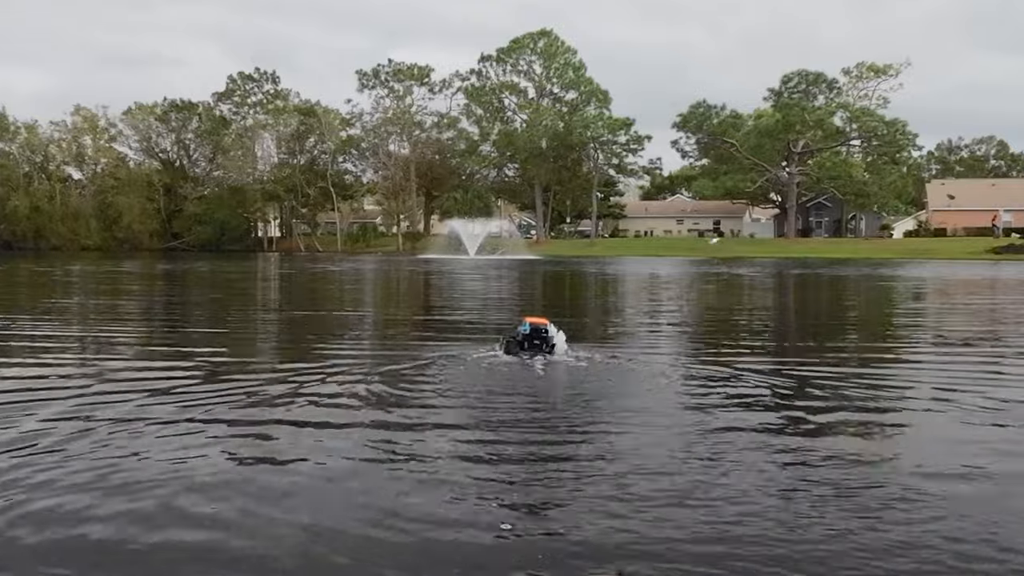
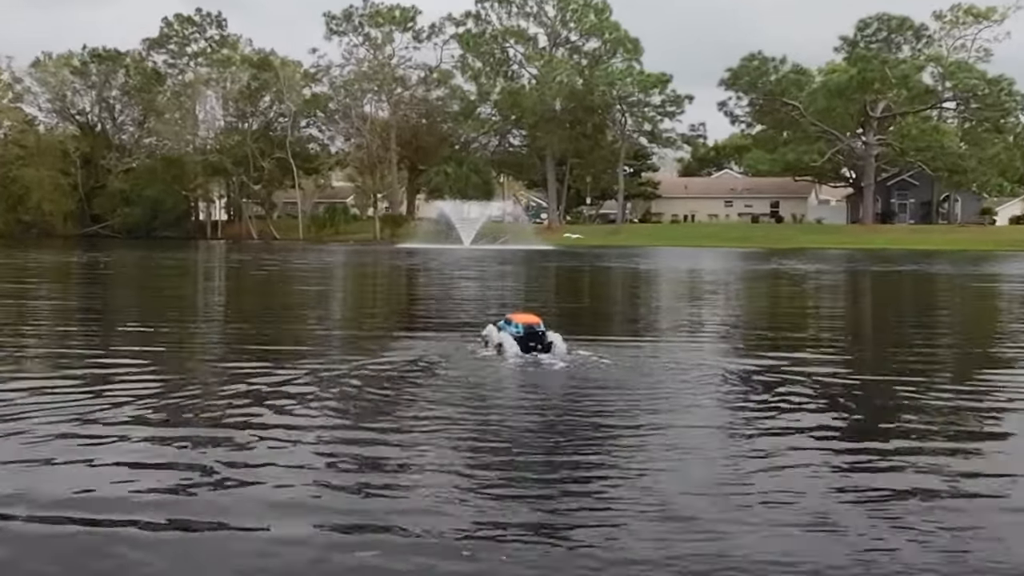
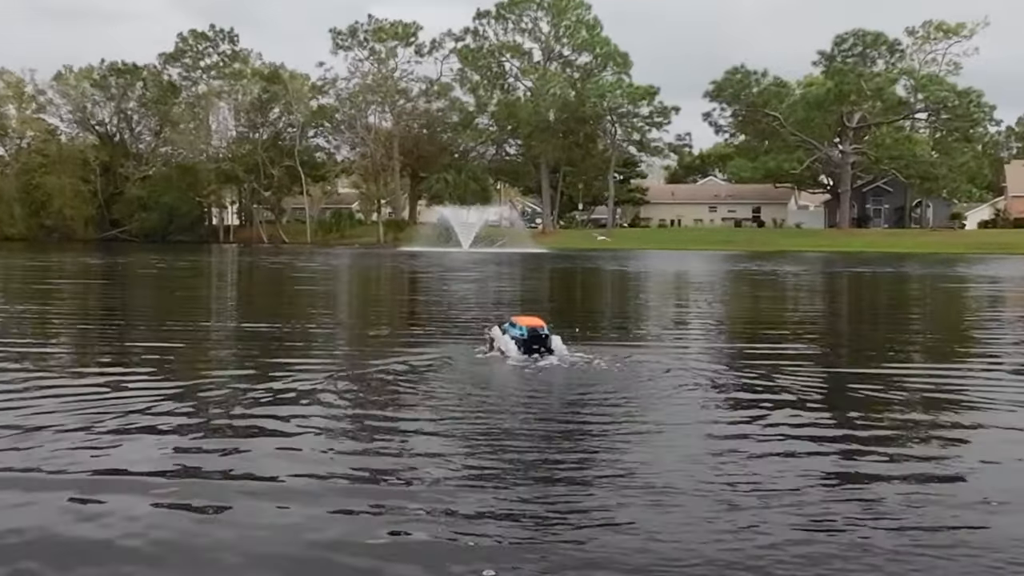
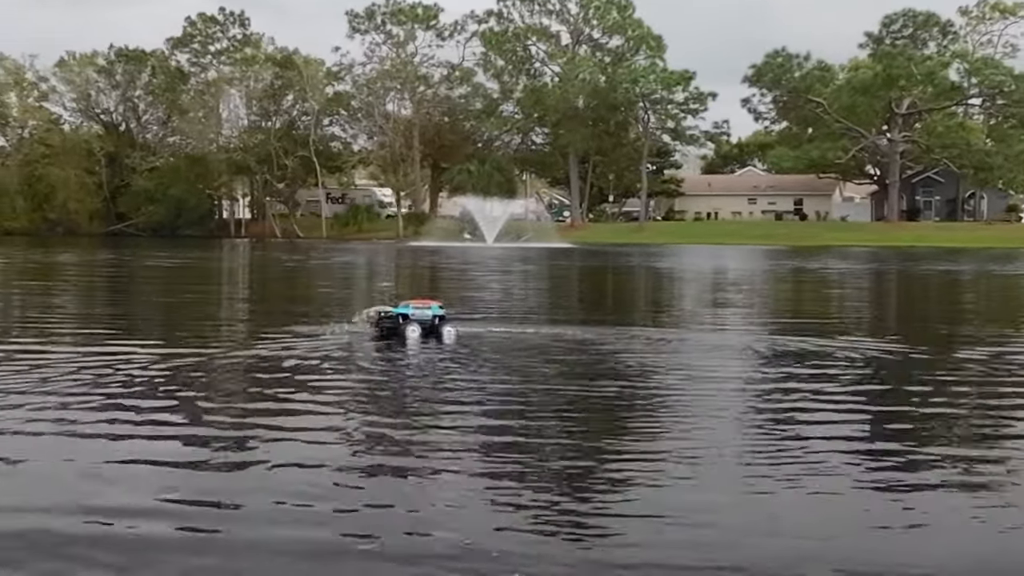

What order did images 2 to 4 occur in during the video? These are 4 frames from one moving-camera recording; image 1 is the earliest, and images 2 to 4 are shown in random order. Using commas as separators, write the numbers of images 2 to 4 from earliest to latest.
3, 2, 4
